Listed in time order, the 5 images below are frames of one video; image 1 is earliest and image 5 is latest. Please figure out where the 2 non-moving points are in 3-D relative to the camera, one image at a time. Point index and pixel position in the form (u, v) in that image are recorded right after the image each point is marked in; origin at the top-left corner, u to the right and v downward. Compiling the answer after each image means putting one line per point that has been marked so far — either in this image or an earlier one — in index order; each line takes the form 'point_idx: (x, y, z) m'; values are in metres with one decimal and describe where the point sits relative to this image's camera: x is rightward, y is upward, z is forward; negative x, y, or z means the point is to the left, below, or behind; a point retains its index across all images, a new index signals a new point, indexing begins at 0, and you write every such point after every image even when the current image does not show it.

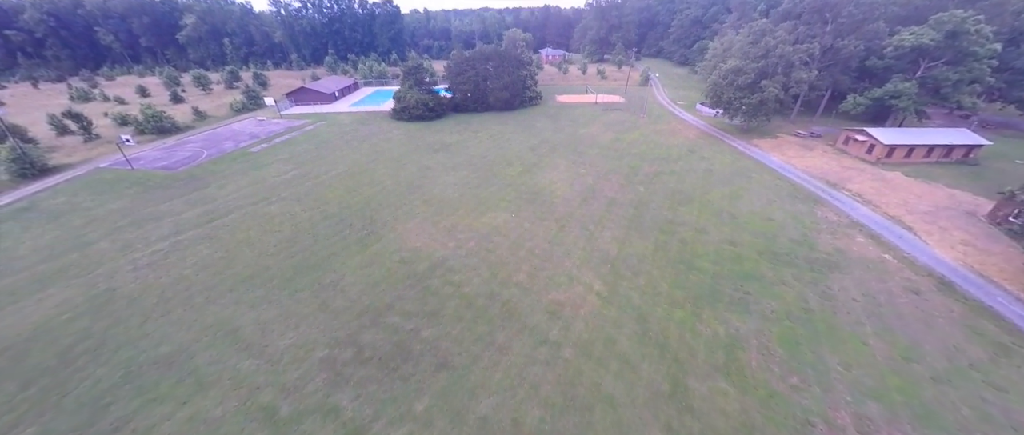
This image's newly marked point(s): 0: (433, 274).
0: (-4.5, -3.2, +18.9) m
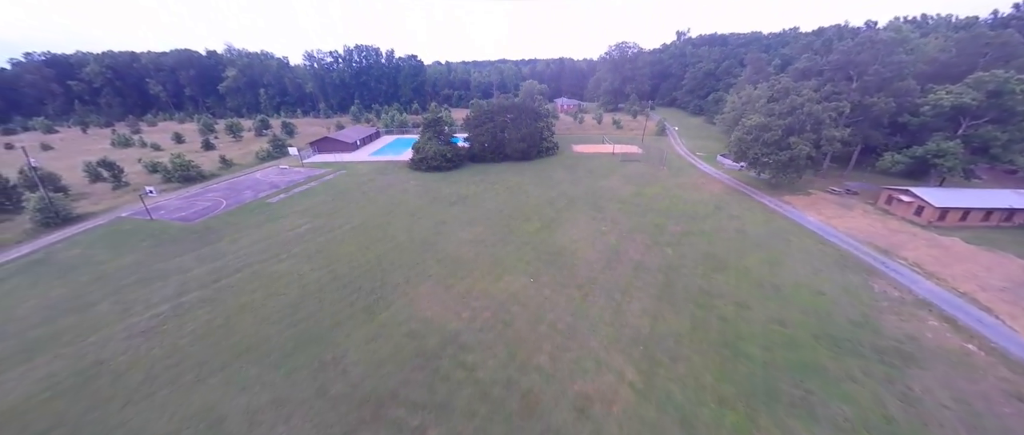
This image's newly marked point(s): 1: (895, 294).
0: (-3.5, -6.9, +17.1) m
1: (+22.7, -4.5, +20.0) m
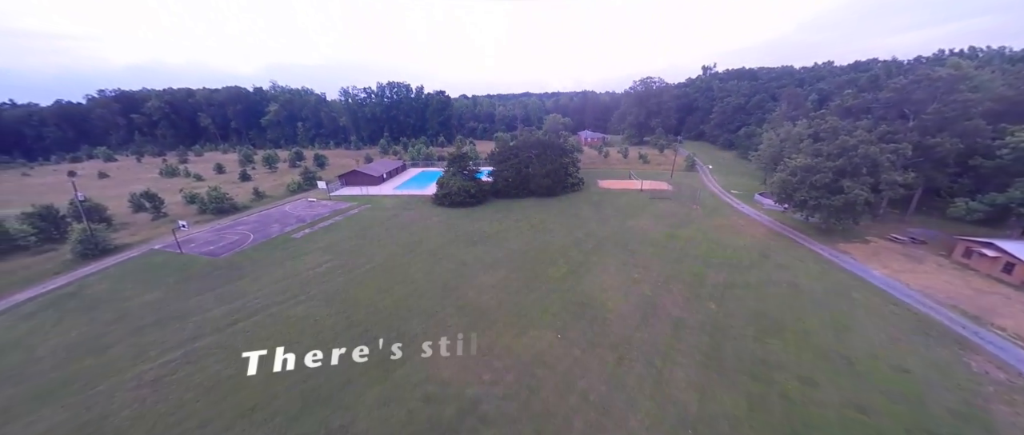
0: (-2.3, -9.4, +15.2) m
1: (+24.1, -7.8, +16.7) m
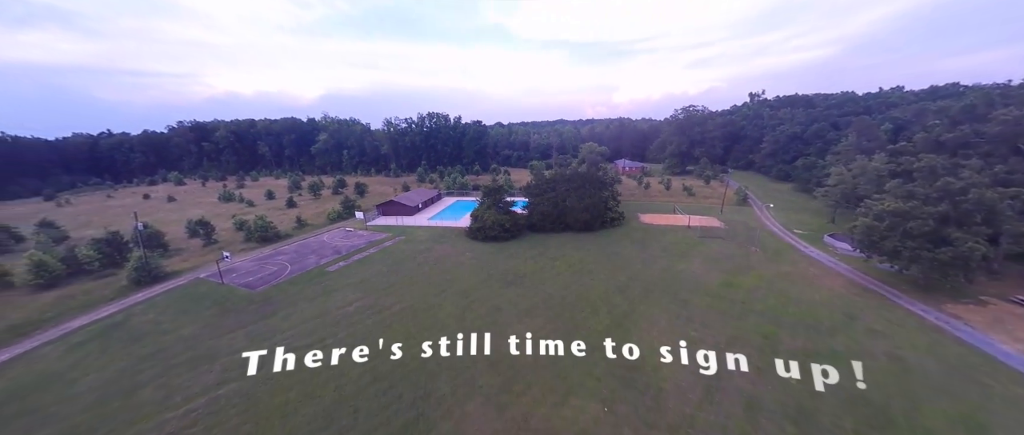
0: (-0.7, -11.8, +12.7) m
1: (+25.7, -10.8, +11.8) m
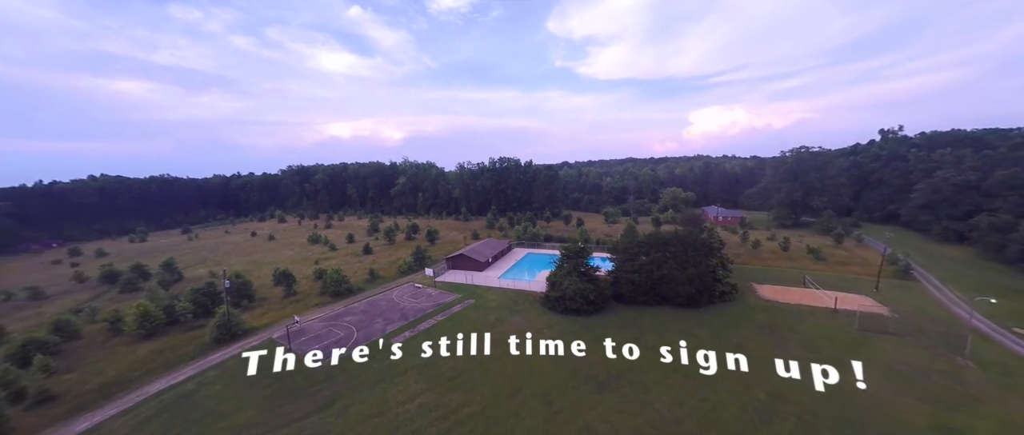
0: (+2.5, -16.1, +5.9) m
1: (+28.3, -15.6, +0.2) m
